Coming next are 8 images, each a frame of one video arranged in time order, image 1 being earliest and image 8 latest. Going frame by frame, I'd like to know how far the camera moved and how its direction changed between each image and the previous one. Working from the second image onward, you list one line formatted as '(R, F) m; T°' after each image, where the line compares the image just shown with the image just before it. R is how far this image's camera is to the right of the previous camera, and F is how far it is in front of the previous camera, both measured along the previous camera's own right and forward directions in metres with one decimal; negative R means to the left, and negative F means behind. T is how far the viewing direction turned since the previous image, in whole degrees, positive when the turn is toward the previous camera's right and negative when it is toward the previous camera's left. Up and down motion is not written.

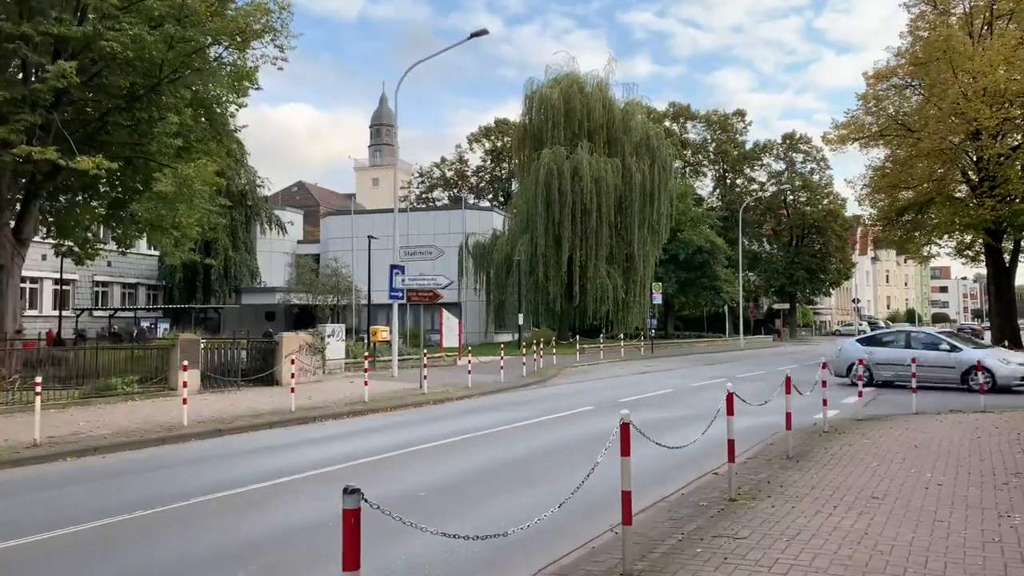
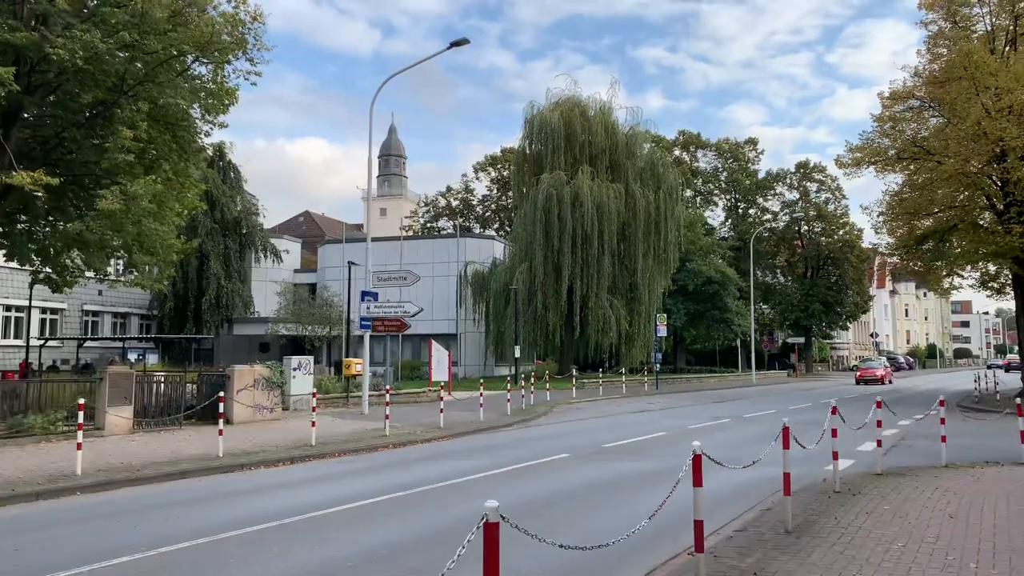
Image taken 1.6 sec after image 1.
(+0.8, +1.7) m; -1°
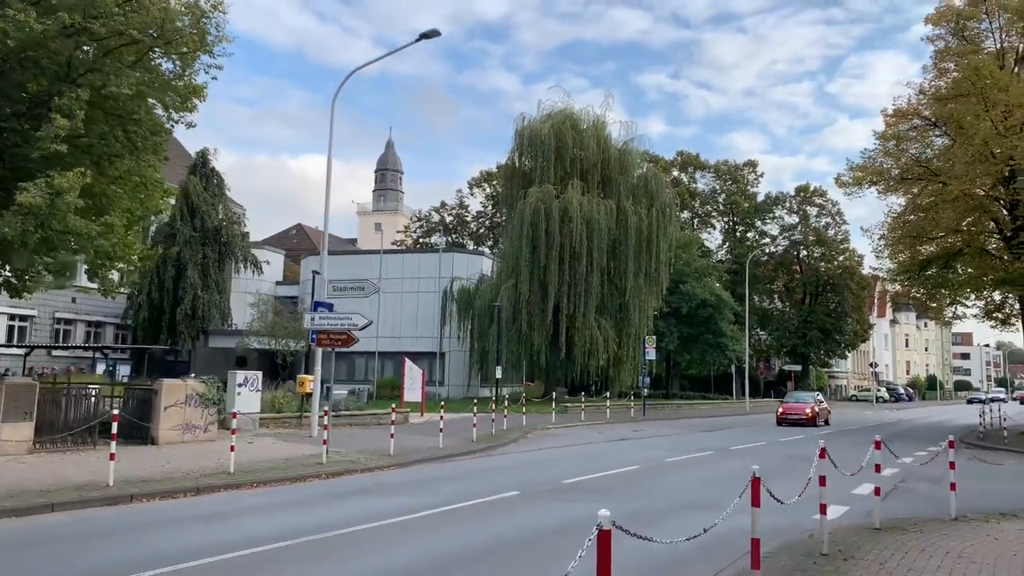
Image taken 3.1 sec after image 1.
(+0.7, +1.5) m; 0°
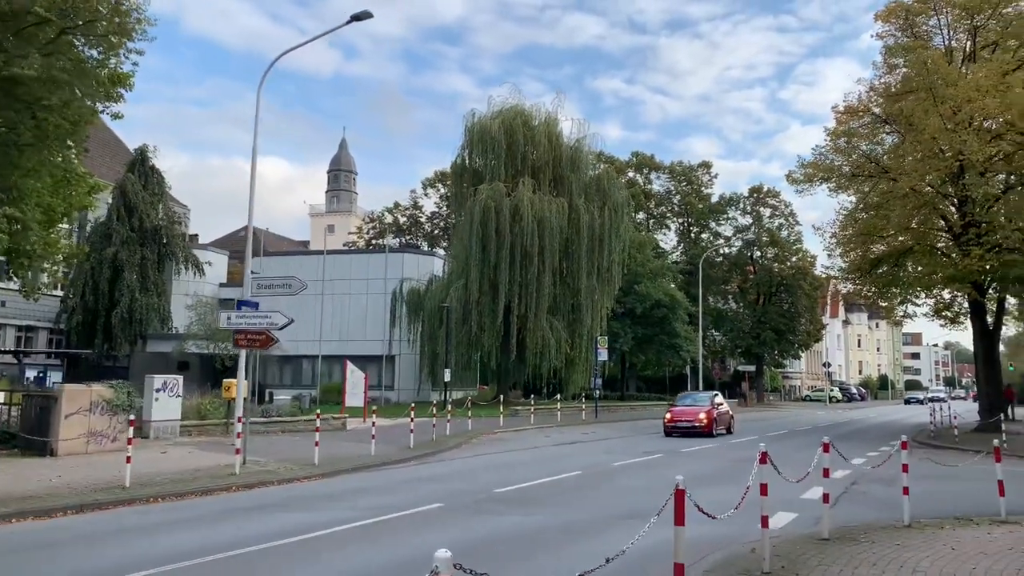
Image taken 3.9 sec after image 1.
(+0.4, +0.8) m; +3°
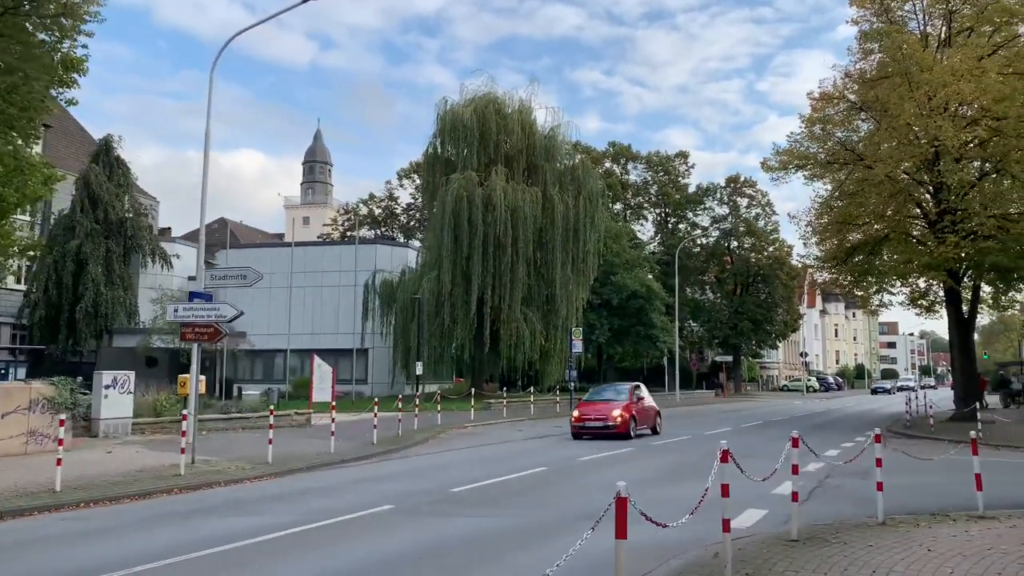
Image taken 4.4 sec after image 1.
(+0.3, +0.5) m; +1°
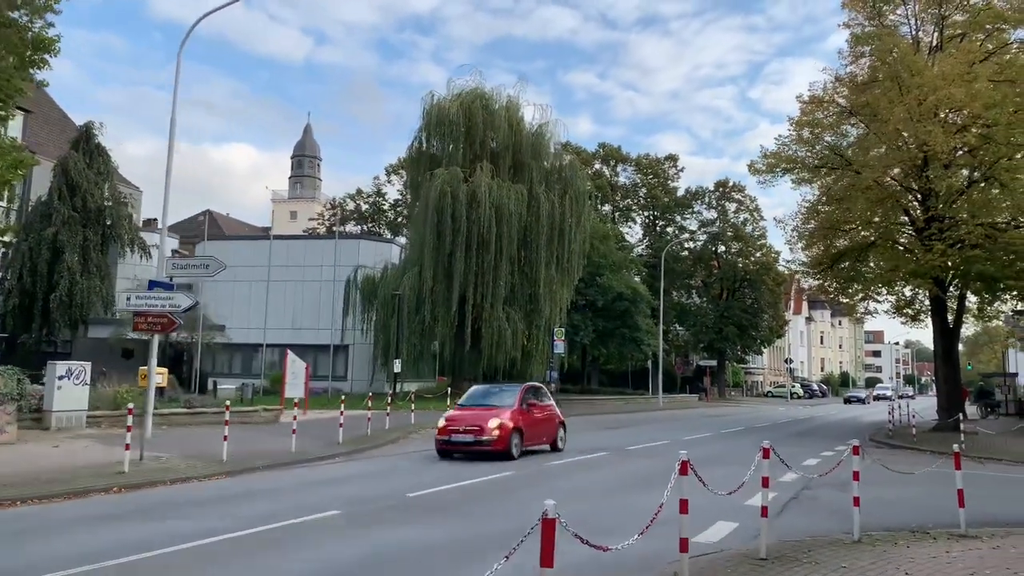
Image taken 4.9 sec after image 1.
(+0.3, +0.5) m; +1°
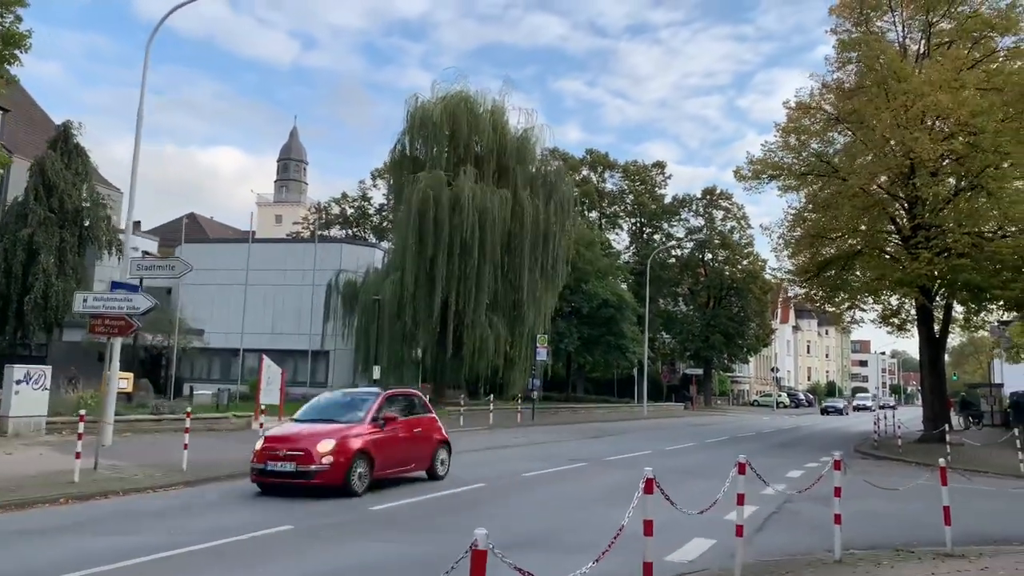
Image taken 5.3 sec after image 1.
(+0.2, +0.4) m; +1°
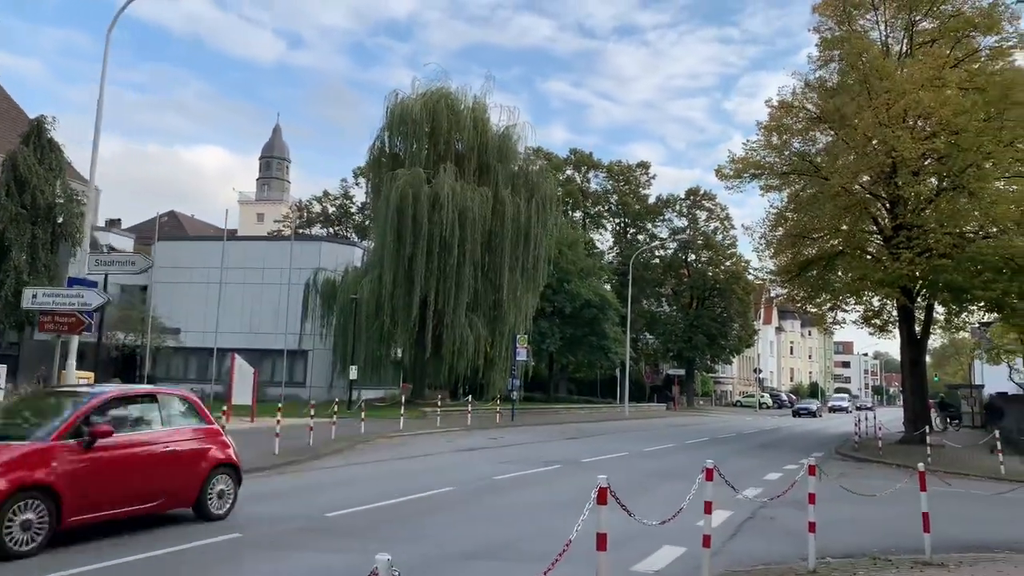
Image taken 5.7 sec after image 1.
(+0.2, +0.4) m; +1°
